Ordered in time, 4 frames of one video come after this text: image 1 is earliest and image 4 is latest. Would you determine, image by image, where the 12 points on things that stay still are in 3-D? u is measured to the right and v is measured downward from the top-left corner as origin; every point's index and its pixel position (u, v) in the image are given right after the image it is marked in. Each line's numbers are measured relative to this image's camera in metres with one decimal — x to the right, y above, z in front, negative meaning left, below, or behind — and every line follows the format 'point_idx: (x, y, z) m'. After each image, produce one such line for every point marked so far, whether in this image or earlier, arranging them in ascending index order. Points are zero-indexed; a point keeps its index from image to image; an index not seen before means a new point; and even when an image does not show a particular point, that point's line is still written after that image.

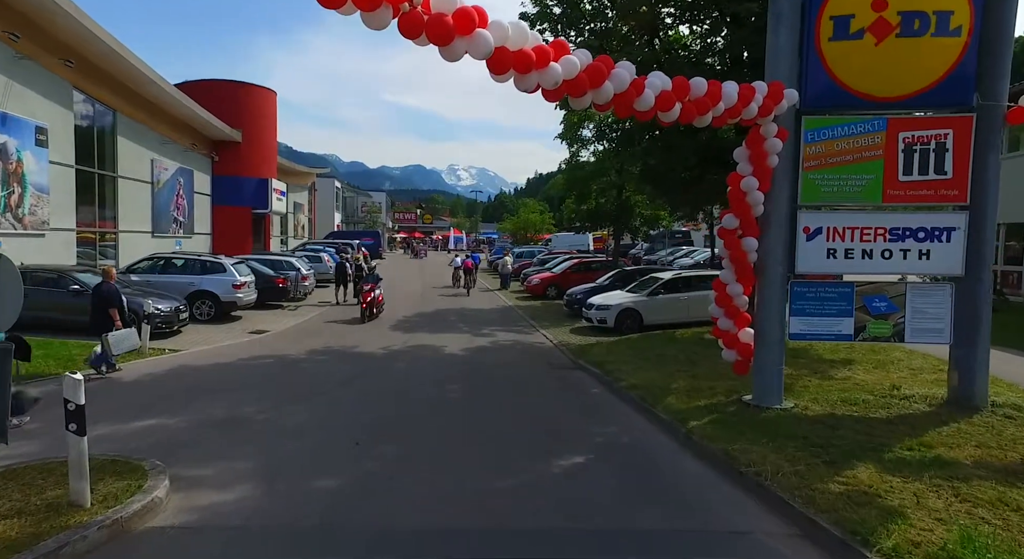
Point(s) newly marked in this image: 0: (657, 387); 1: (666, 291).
0: (+2.0, -1.5, +8.6) m
1: (+3.7, -0.3, +14.7) m
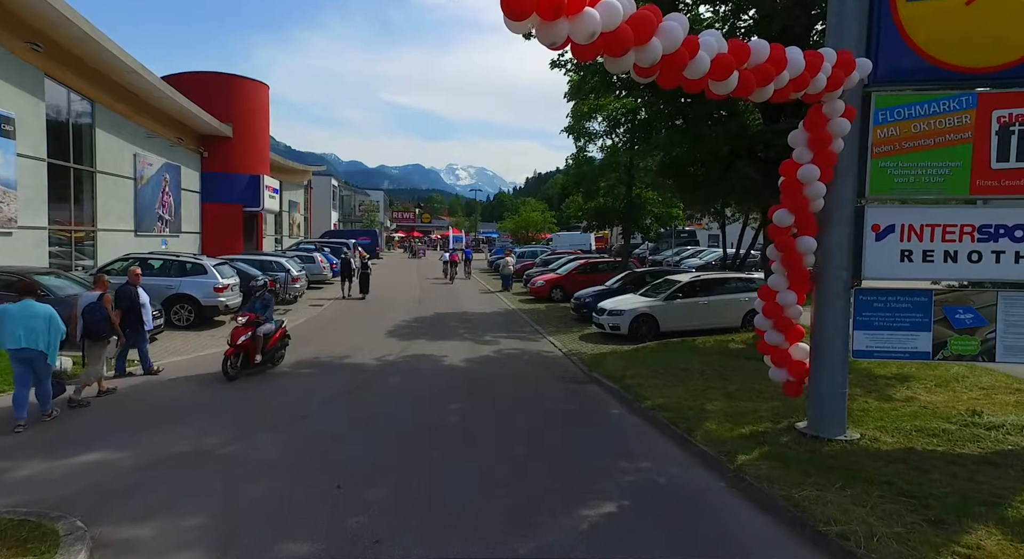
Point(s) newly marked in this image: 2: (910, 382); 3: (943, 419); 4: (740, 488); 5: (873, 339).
0: (+2.2, -1.6, +7.5) m
1: (+3.8, -0.3, +13.6) m
2: (+5.0, -1.3, +7.7) m
3: (+4.4, -1.4, +6.1) m
4: (+2.0, -1.8, +5.2) m
5: (+3.5, -0.6, +5.8) m
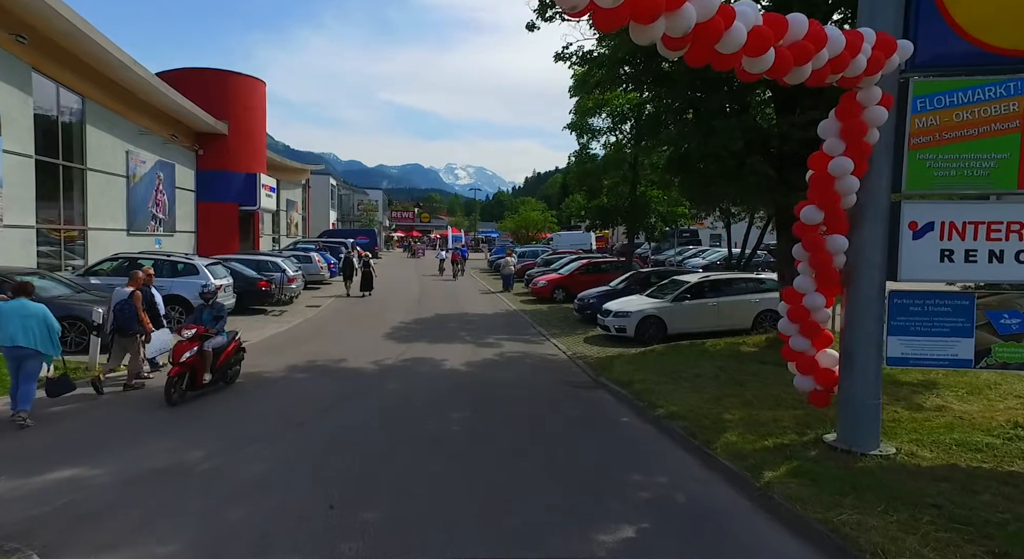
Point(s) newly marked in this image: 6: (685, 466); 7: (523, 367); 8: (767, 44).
0: (+2.2, -1.6, +7.0) m
1: (+3.9, -0.4, +13.1) m
2: (+5.1, -1.3, +7.3) m
3: (+4.4, -1.4, +5.7) m
4: (+2.0, -1.8, +4.8) m
5: (+3.5, -0.6, +5.4) m
6: (+1.7, -1.8, +5.9) m
7: (+0.2, -1.6, +11.1) m
8: (+1.8, +1.6, +4.3) m
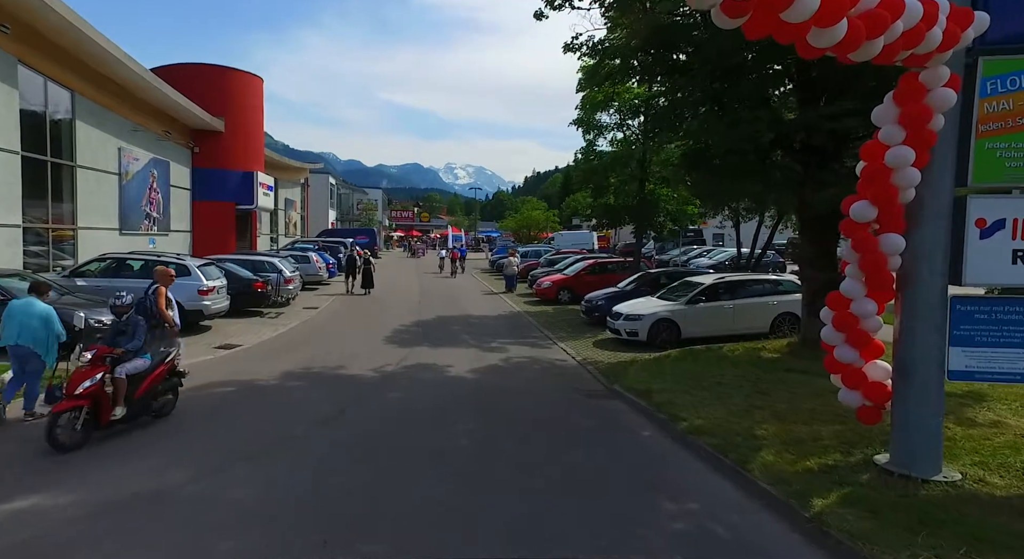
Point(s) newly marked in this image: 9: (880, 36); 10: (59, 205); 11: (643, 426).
0: (+2.4, -1.7, +6.4) m
1: (+4.0, -0.4, +12.5) m
2: (+5.2, -1.3, +6.7) m
3: (+4.6, -1.5, +5.1) m
4: (+2.2, -1.8, +4.2) m
5: (+3.7, -0.6, +4.8) m
6: (+1.8, -1.8, +5.3) m
7: (+0.3, -1.6, +10.5) m
8: (+1.9, +1.6, +3.7) m
9: (+2.3, +1.6, +4.0) m
10: (-12.5, +2.1, +16.8) m
11: (+1.6, -1.8, +7.5) m
